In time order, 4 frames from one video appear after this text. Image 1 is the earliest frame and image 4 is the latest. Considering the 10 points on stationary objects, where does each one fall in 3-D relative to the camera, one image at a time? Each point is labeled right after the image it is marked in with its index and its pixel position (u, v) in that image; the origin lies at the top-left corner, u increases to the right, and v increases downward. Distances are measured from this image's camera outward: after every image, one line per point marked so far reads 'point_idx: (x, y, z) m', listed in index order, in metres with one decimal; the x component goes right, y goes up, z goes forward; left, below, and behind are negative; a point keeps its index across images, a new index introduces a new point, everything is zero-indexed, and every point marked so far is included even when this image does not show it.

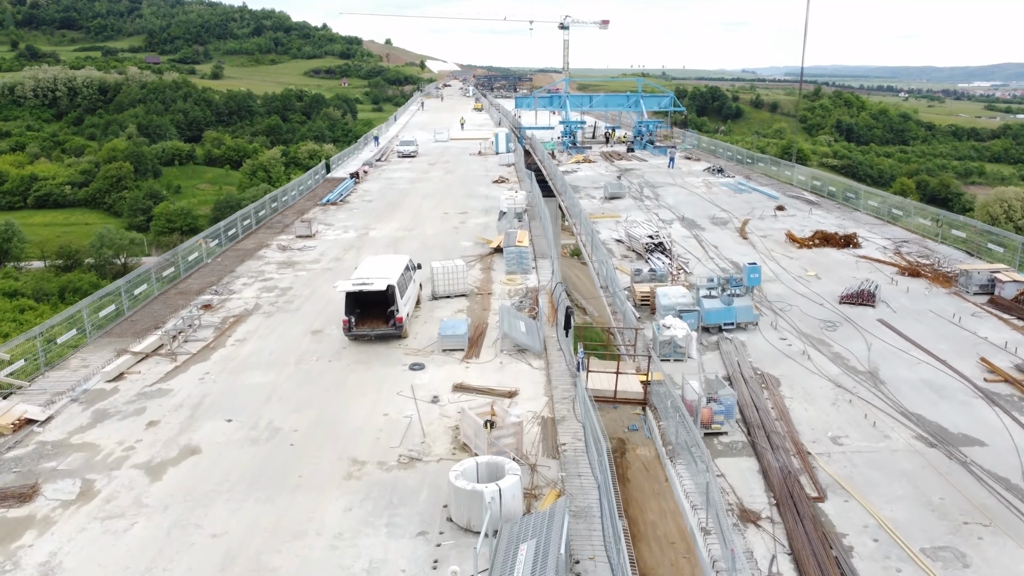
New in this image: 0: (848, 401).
0: (+5.5, -1.9, +12.5) m
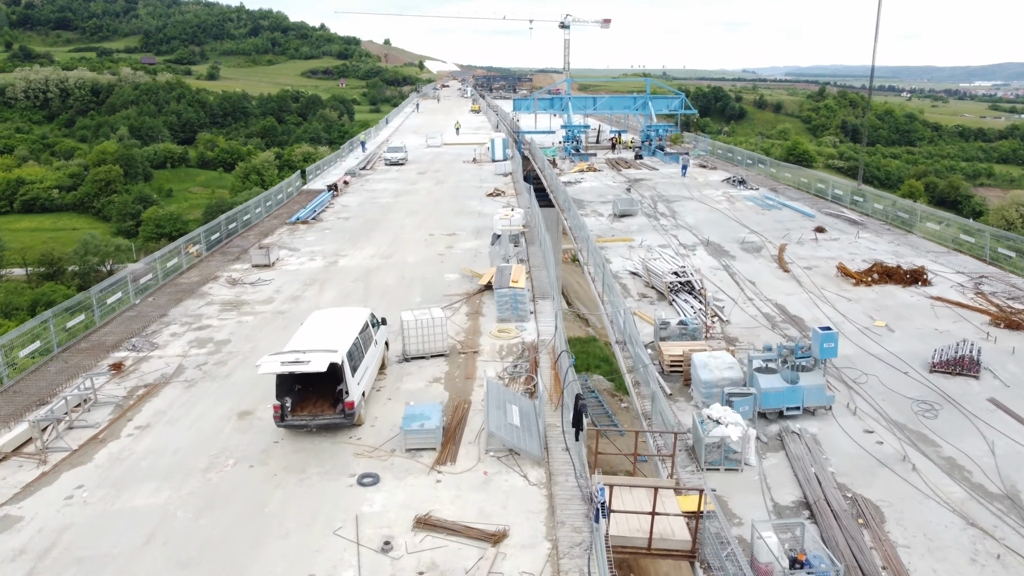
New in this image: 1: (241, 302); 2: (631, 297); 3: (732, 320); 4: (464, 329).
0: (+5.3, -2.9, +8.5) m
1: (-6.7, -0.3, +19.1) m
2: (+2.8, -0.2, +18.2) m
3: (+4.6, -0.7, +16.3) m
4: (-1.0, -0.9, +16.2) m
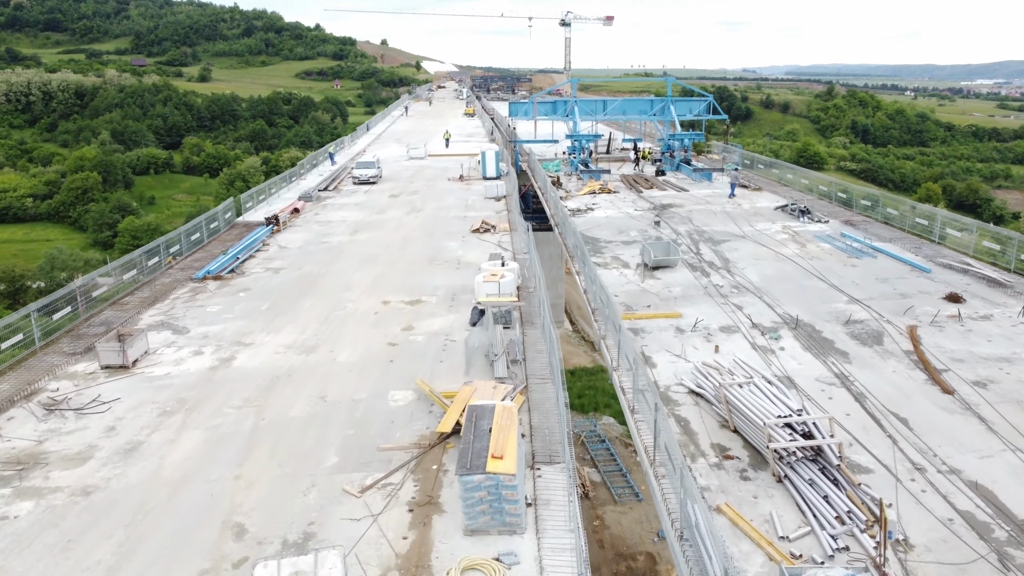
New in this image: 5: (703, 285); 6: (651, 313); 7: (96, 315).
0: (+5.1, -5.0, +0.7) m
1: (-6.9, -2.5, +11.3) m
2: (+2.6, -2.3, +10.4) m
3: (+4.4, -2.7, +8.5) m
4: (-1.2, -3.0, +8.5) m
5: (+4.5, 0.0, +18.4) m
6: (+2.9, -0.5, +16.5) m
7: (-9.5, -0.6, +17.6) m
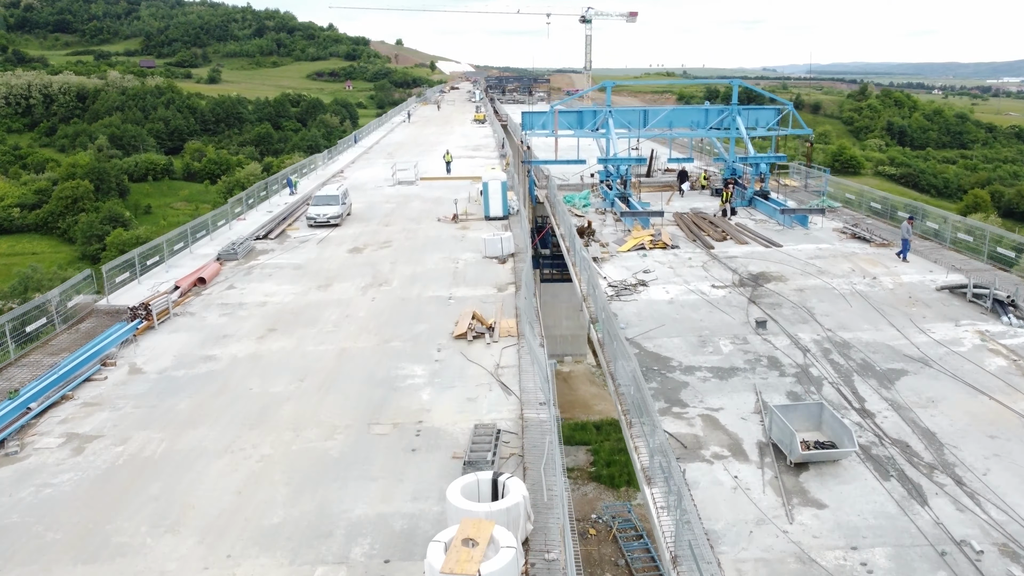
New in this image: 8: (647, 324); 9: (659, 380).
0: (+4.7, -7.8, -9.3) m
1: (-7.1, -5.3, +1.5) m
2: (+2.4, -5.1, +0.4) m
3: (+4.2, -5.6, -1.5) m
4: (-1.4, -5.8, -1.5) m
5: (+4.5, -2.8, +8.3) m
6: (+2.9, -3.4, +6.5) m
7: (-9.5, -3.4, +7.8) m
8: (+2.8, -0.8, +15.9) m
9: (+2.5, -1.6, +12.9) m
